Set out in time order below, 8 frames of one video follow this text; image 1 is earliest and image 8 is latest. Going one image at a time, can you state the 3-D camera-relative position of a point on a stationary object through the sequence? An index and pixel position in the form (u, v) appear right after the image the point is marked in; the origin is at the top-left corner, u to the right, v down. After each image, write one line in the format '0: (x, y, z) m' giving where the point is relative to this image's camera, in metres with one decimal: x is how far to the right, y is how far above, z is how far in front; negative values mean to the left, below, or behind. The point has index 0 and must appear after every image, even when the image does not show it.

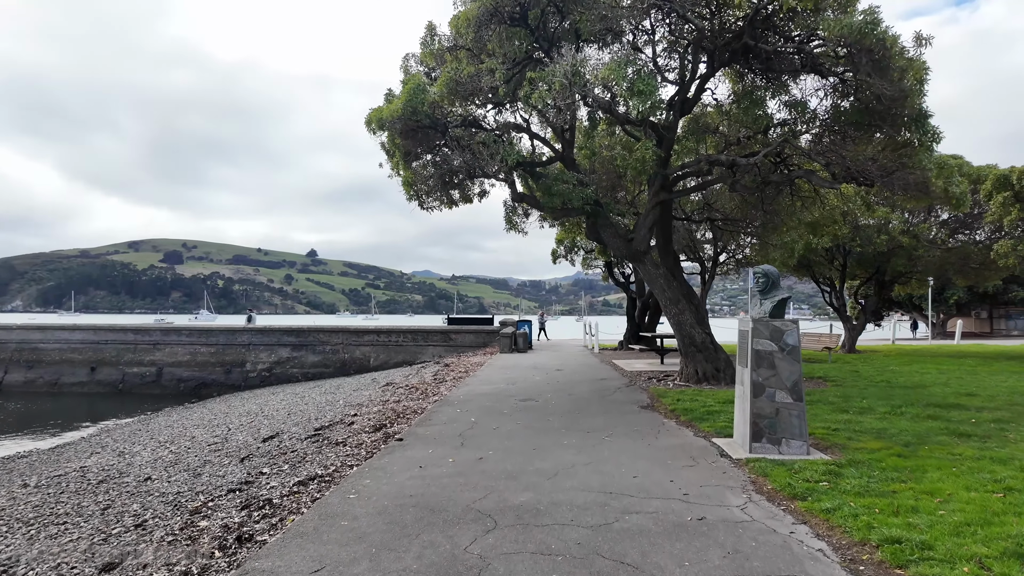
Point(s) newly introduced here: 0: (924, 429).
0: (+5.3, -1.8, +7.7) m
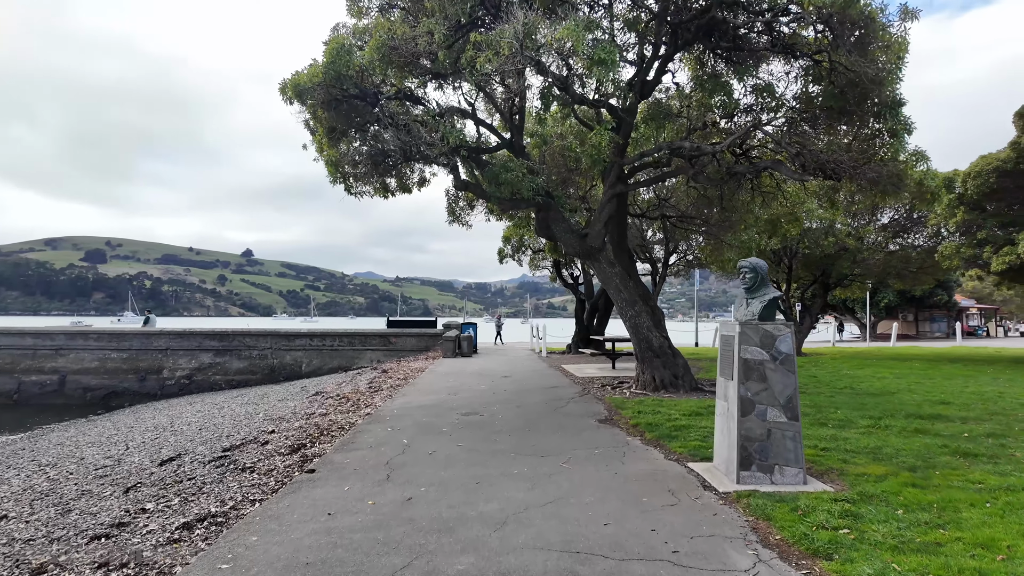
0: (+4.6, -1.8, +6.8) m
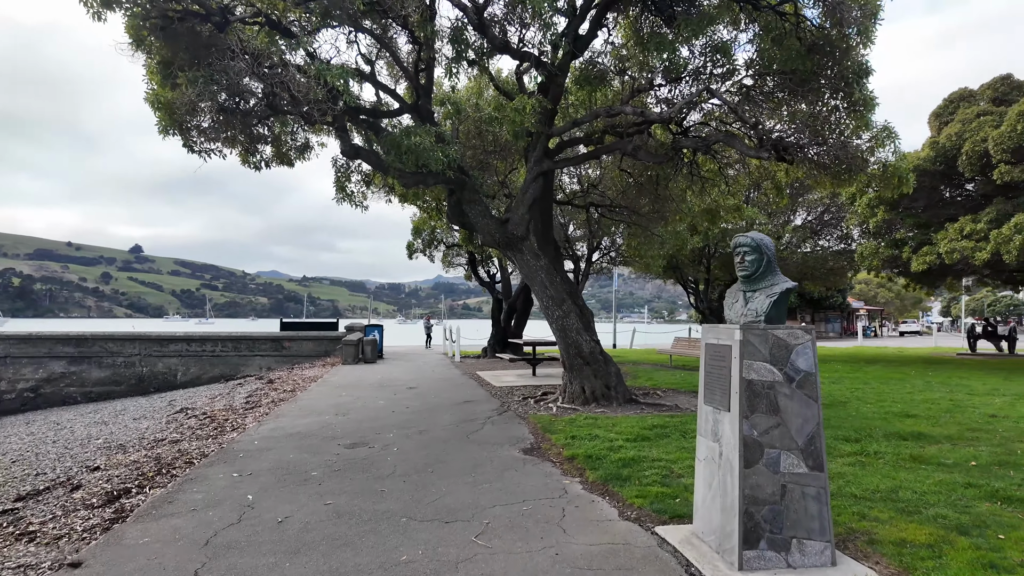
0: (+3.8, -1.7, +5.2) m
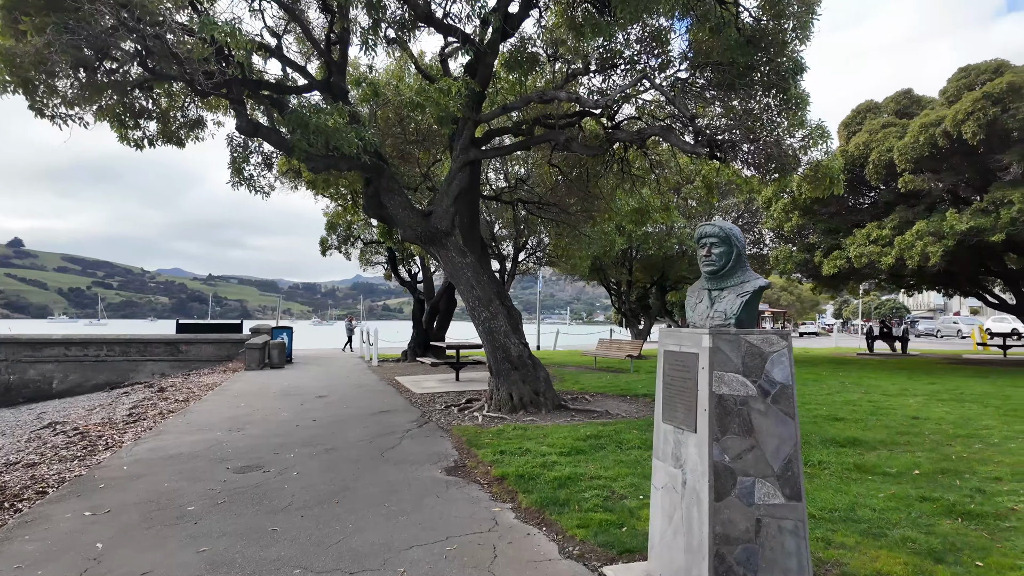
0: (+3.1, -1.7, +4.9) m
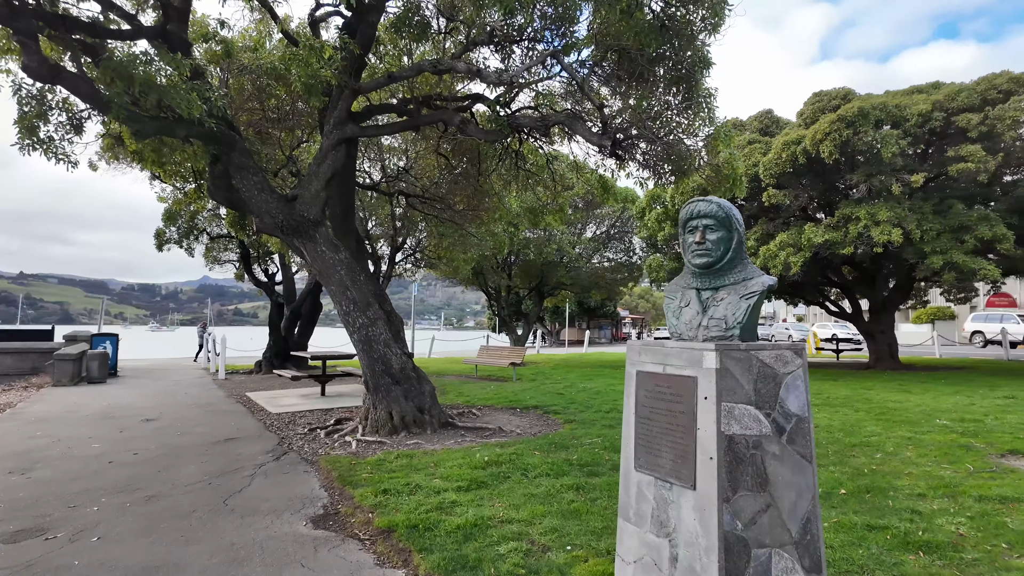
0: (+2.4, -1.8, +4.3) m
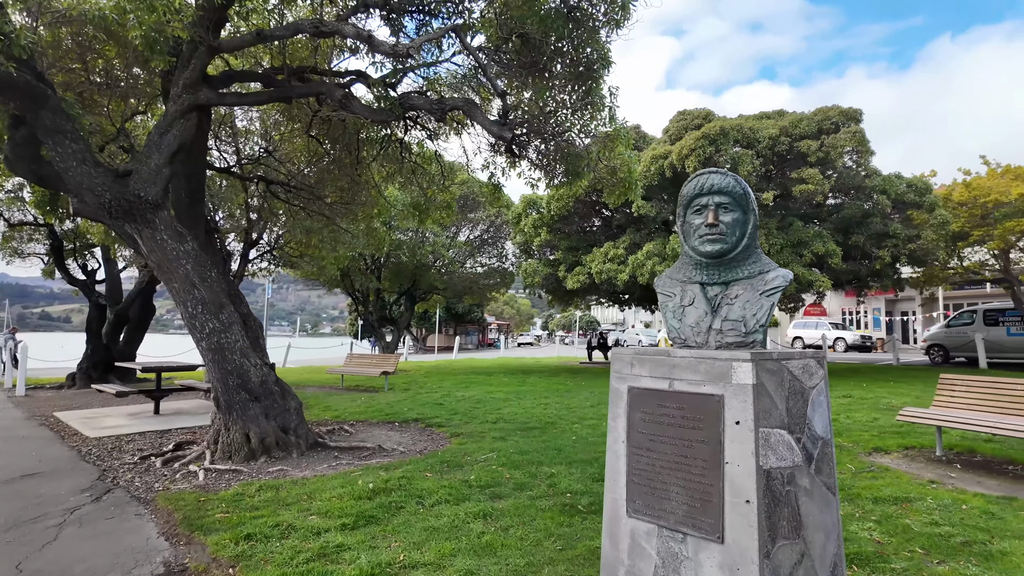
0: (+1.8, -1.8, +4.1) m
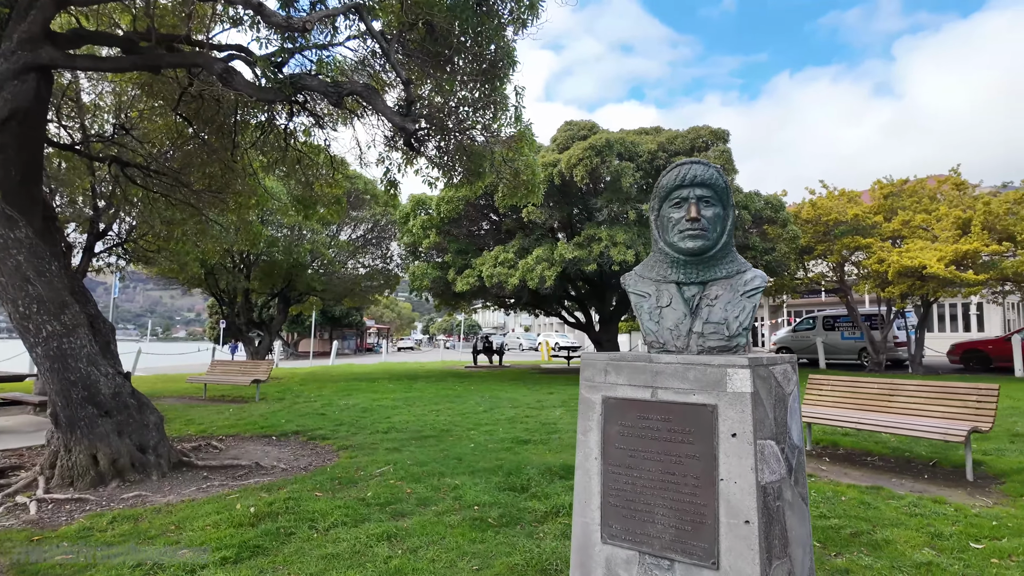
0: (+1.3, -1.8, +4.1) m
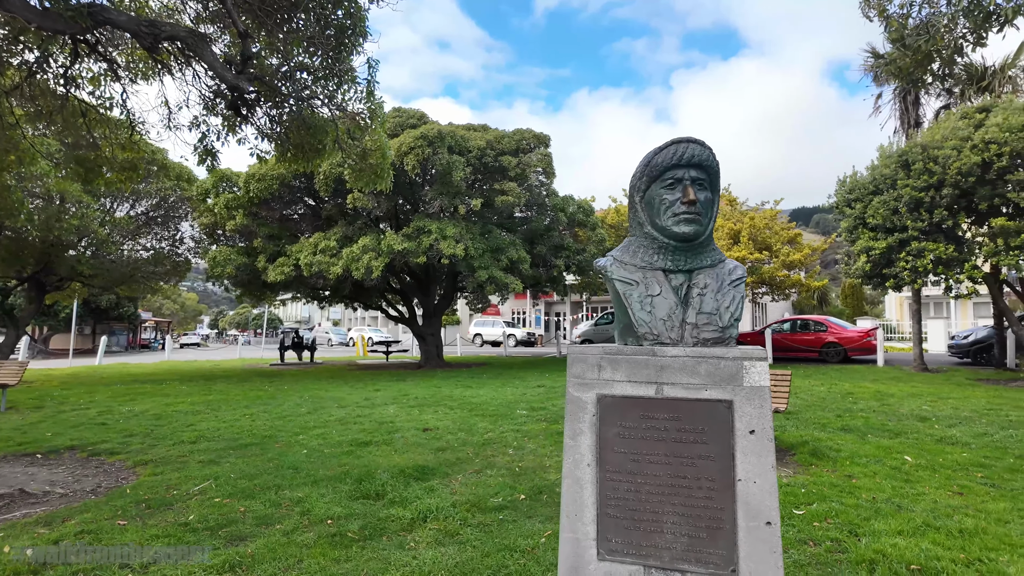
0: (+0.4, -1.8, +4.1) m
